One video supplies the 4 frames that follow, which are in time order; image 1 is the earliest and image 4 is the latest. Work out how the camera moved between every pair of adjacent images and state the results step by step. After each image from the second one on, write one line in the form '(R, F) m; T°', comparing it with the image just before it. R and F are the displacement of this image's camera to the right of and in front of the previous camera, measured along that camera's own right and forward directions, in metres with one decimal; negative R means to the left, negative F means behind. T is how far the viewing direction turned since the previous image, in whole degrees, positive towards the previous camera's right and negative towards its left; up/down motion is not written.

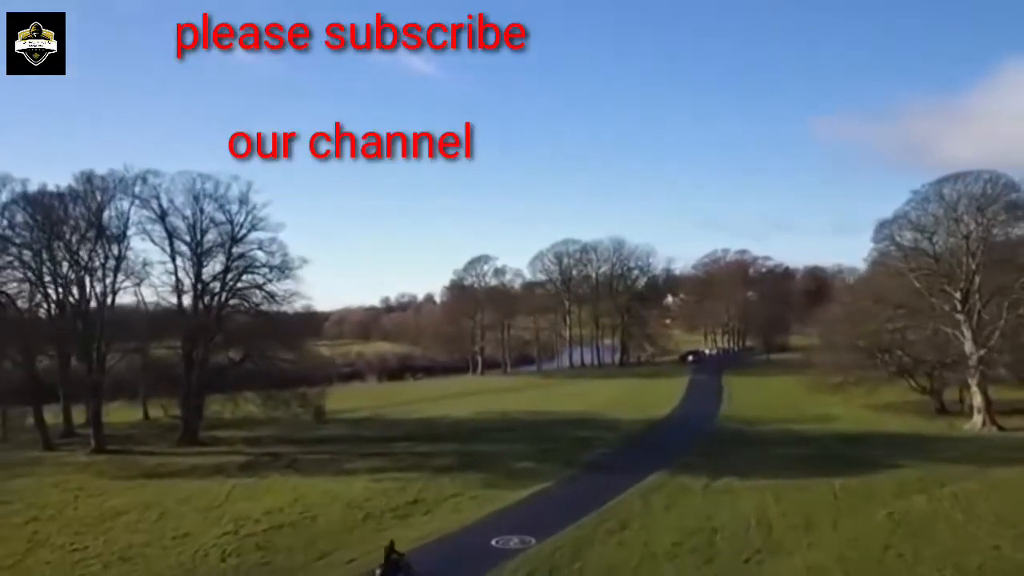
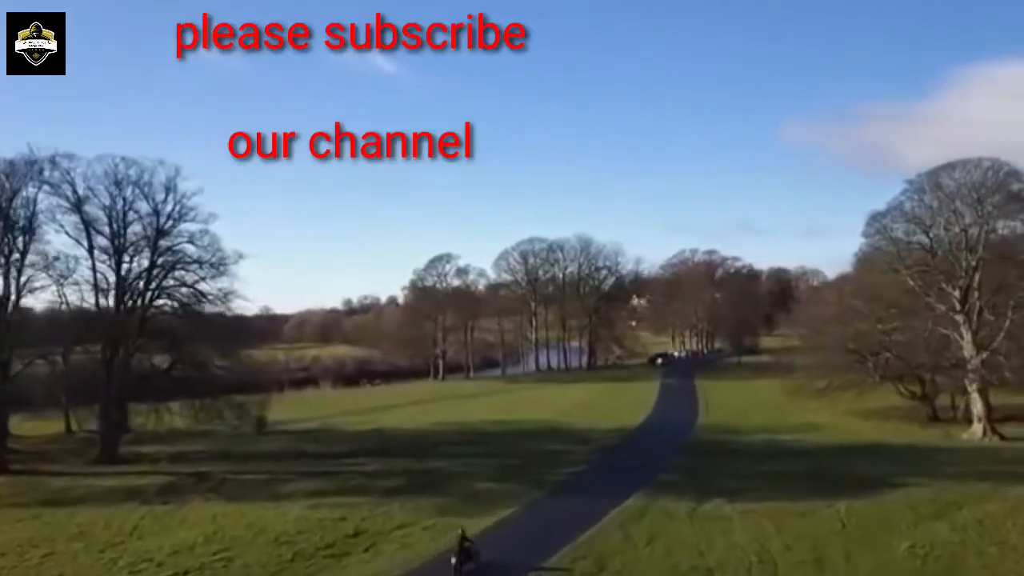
(+0.2, +4.8) m; +2°
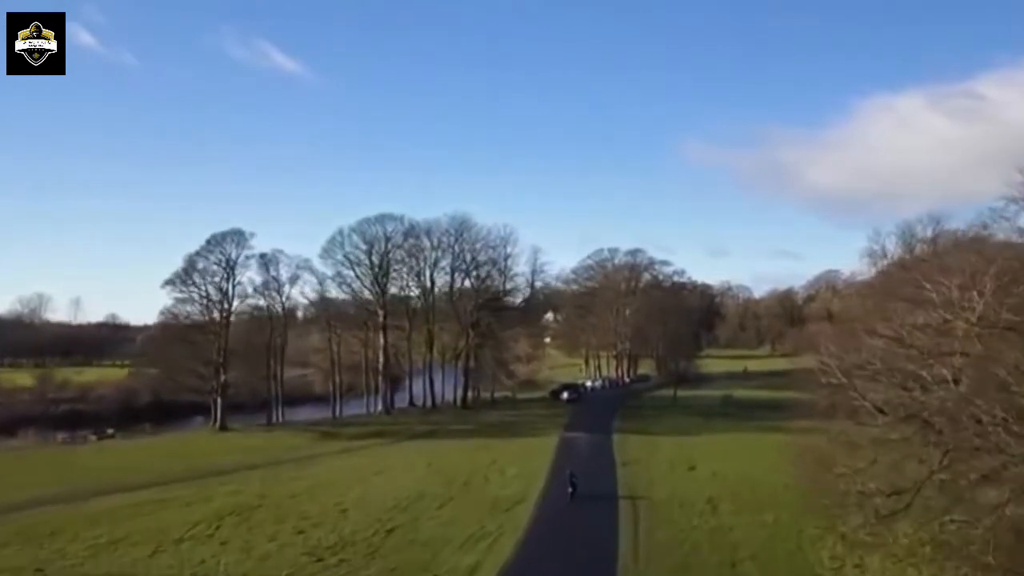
(+6.4, +33.4) m; +5°
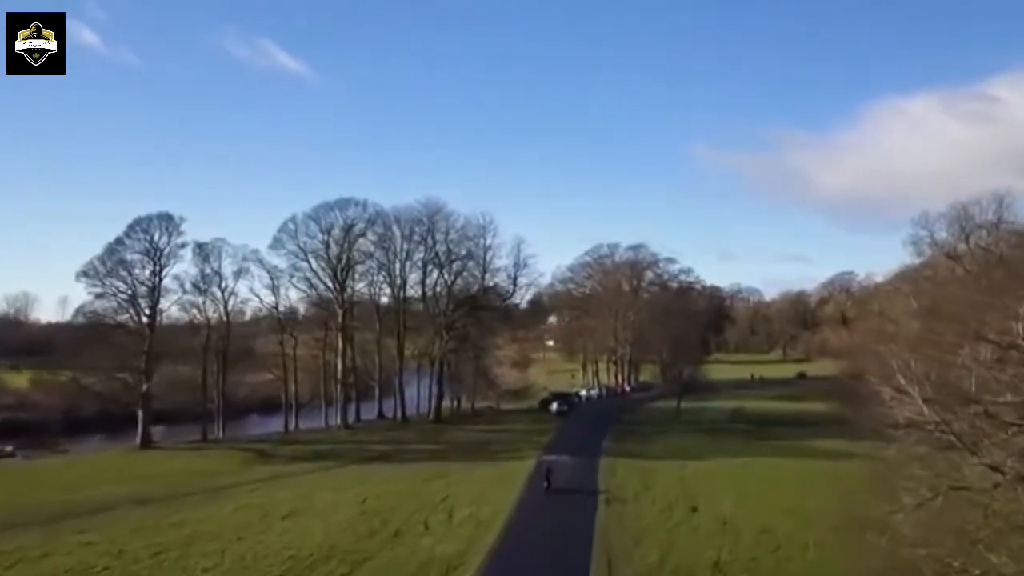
(+2.0, +9.2) m; -1°
